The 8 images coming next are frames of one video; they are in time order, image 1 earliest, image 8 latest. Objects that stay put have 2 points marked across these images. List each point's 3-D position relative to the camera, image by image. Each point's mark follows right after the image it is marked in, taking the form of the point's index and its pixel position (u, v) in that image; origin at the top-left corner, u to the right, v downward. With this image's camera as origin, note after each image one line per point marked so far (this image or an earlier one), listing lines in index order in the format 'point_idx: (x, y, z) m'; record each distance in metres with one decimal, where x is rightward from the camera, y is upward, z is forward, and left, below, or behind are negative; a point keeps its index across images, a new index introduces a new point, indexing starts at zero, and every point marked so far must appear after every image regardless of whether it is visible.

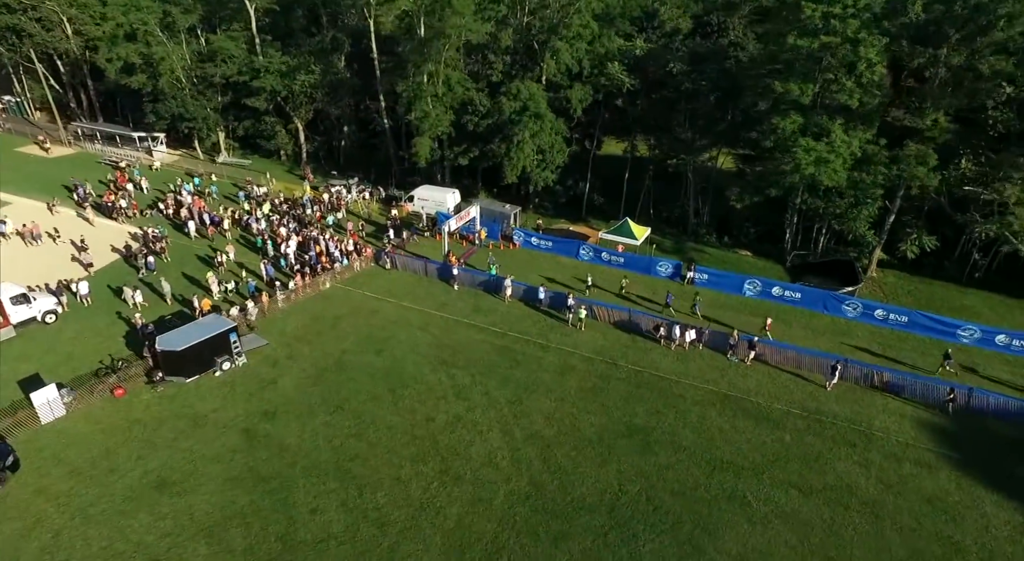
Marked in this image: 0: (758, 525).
0: (+7.7, -7.5, +19.0) m
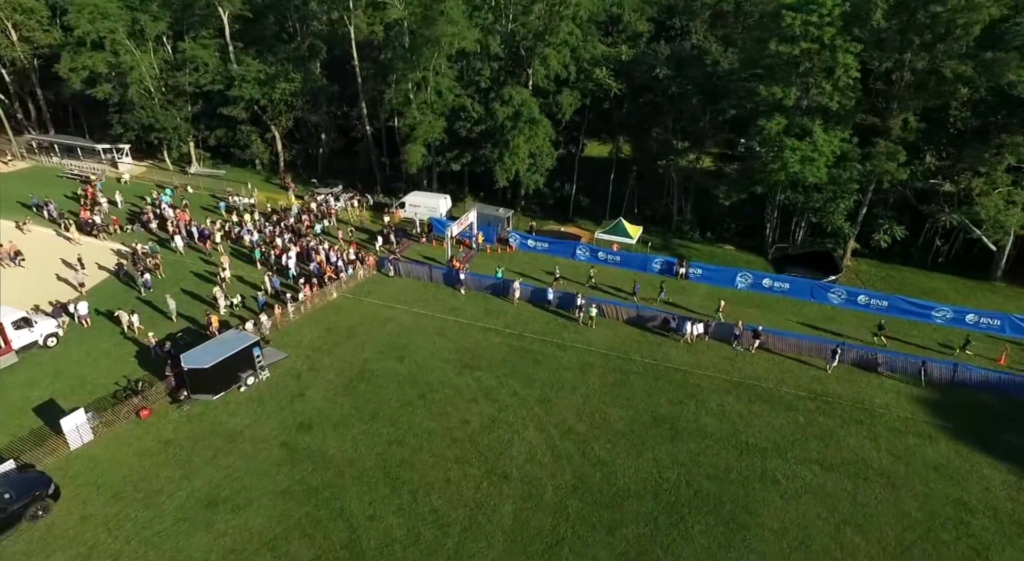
0: (+9.4, -7.3, +20.6) m
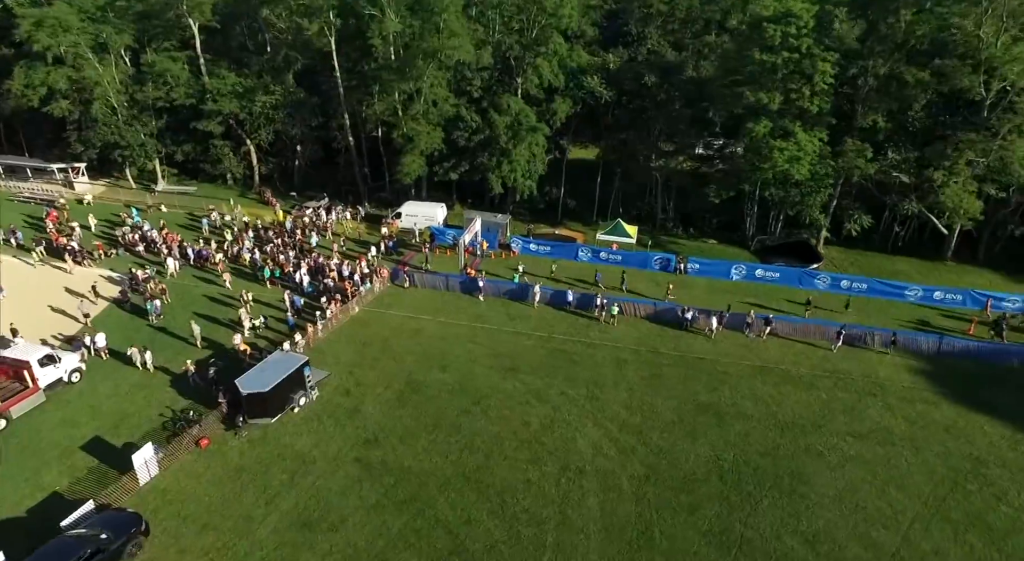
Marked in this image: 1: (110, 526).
0: (+12.1, -7.0, +23.0) m
1: (-11.9, -7.2, +18.6) m
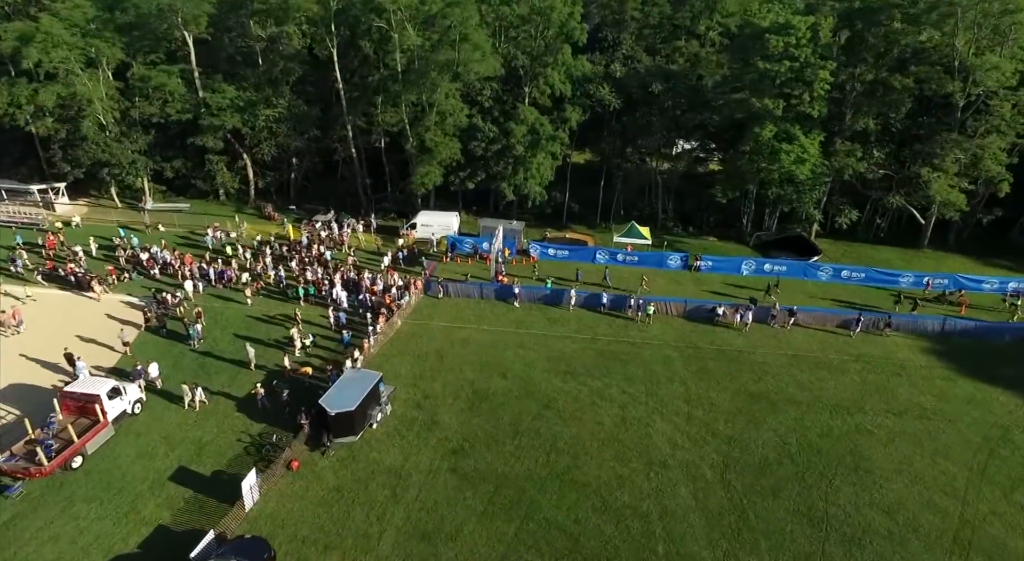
0: (+15.5, -6.7, +25.4) m
1: (-8.0, -8.1, +18.6) m
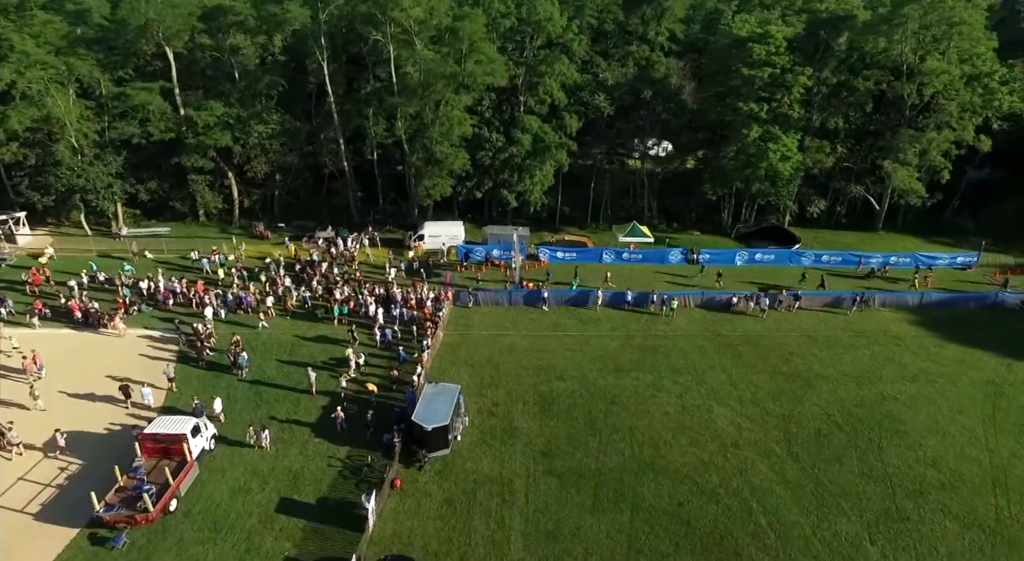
0: (+18.7, -5.9, +29.0) m
1: (-3.4, -8.8, +19.0) m
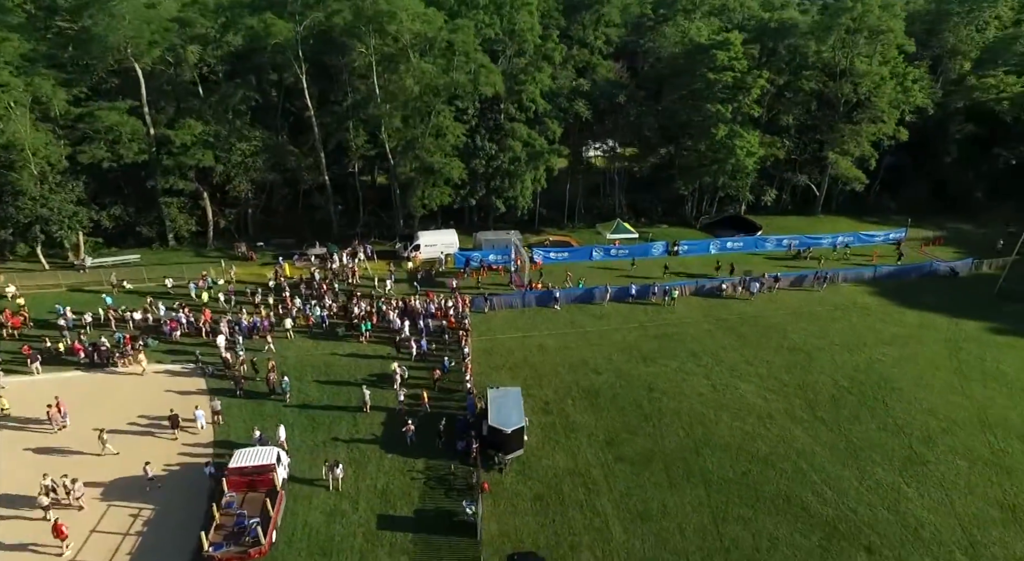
0: (+20.7, -4.7, +33.3) m
1: (+0.7, -9.2, +20.0) m
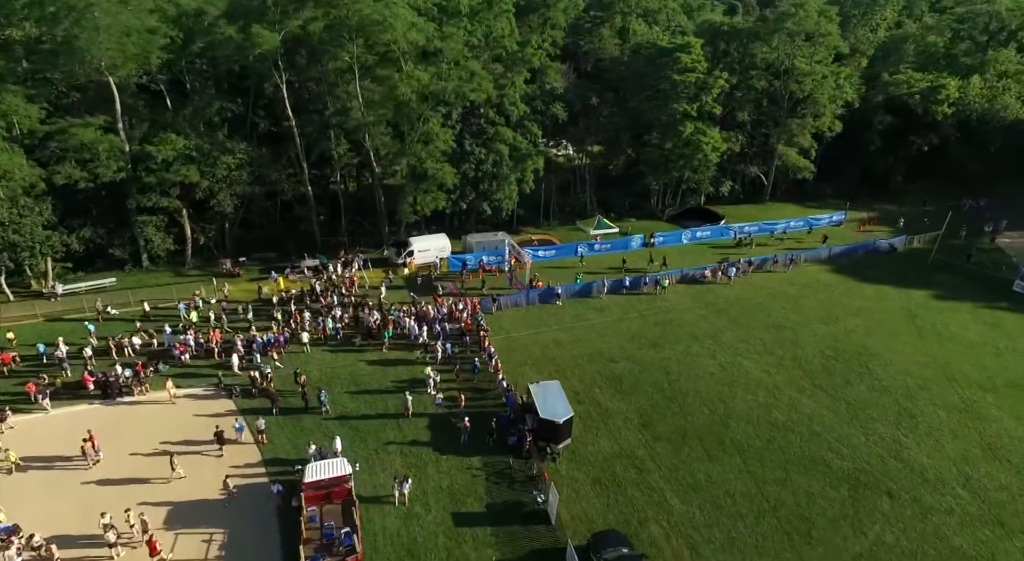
0: (+21.6, -3.3, +37.4) m
1: (+3.8, -9.0, +21.6) m
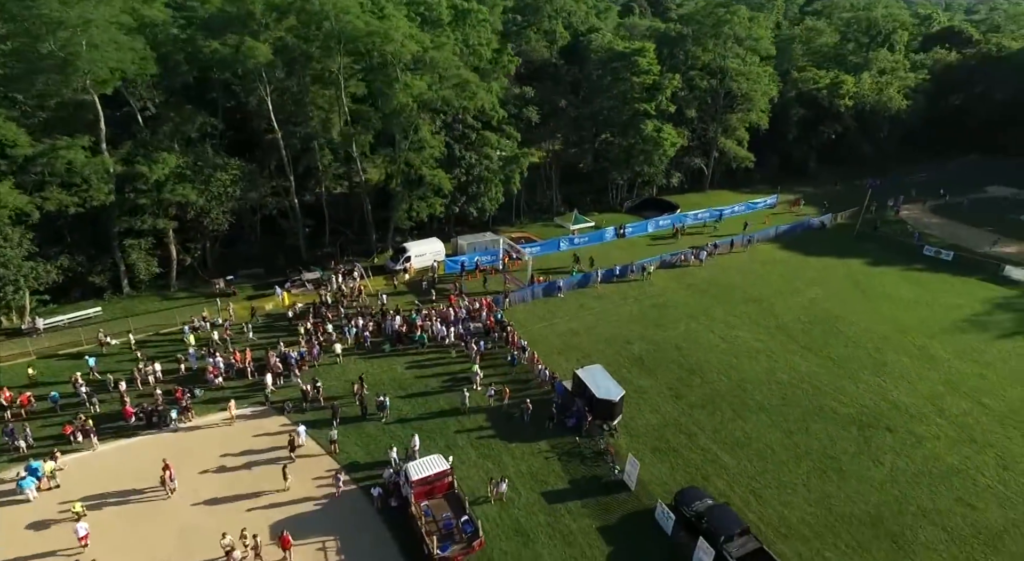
0: (+22.1, -1.4, +43.0) m
1: (+7.7, -8.4, +24.5) m
